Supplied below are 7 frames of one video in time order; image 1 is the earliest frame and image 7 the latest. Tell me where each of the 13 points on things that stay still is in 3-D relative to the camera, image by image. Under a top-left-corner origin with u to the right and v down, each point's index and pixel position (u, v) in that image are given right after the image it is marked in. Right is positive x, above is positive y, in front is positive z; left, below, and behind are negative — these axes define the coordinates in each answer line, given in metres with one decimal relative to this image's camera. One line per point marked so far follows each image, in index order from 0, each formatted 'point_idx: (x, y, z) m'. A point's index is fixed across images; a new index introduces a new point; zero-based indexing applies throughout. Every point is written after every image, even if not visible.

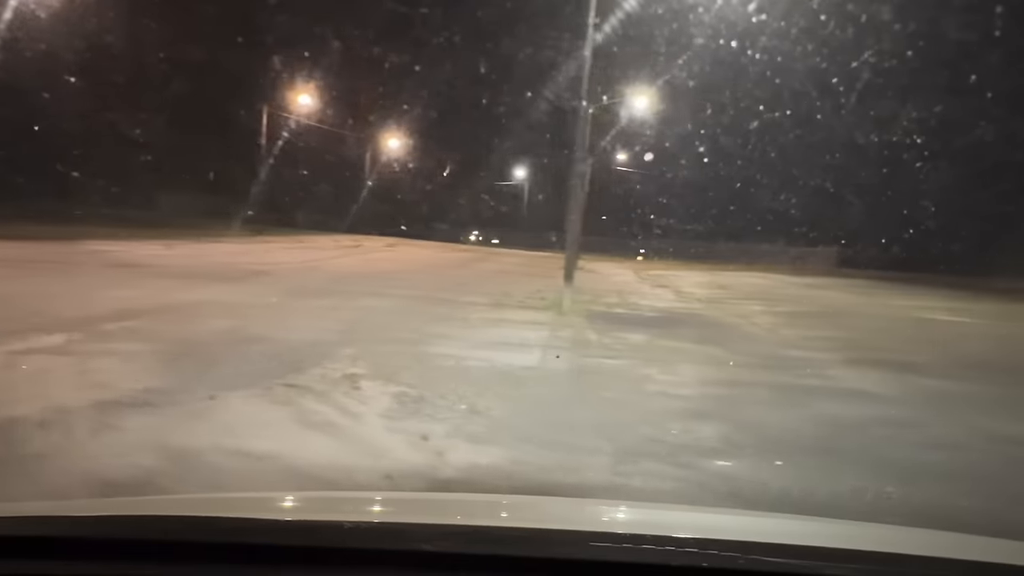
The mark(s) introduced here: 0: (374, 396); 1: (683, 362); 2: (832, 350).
0: (-1.3, -1.0, +9.7) m
1: (+2.4, -1.0, +13.9) m
2: (+5.0, -1.0, +15.9) m
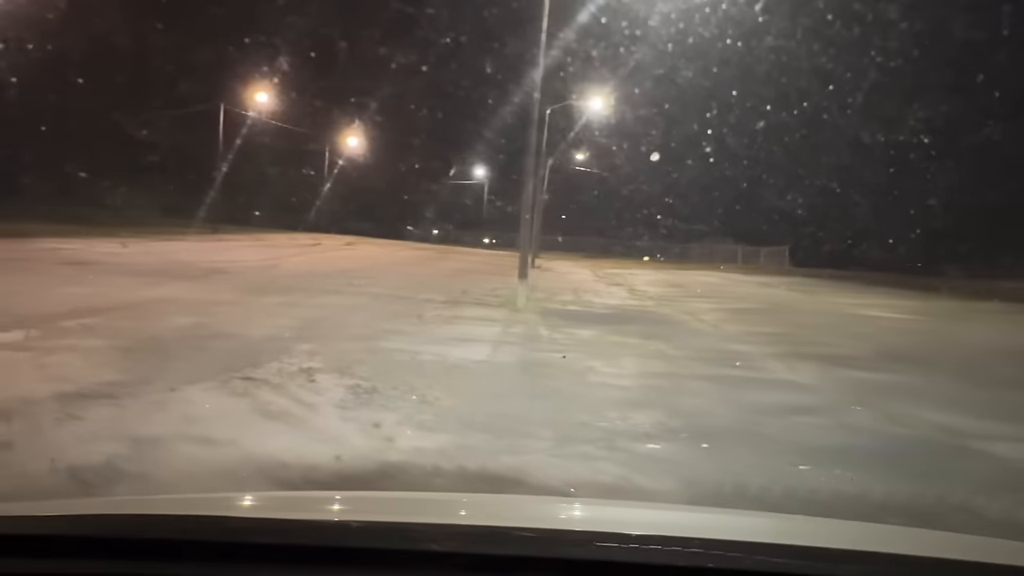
0: (-1.8, -1.0, +10.2) m
1: (+1.7, -1.0, +14.5) m
2: (+4.2, -0.9, +16.5) m
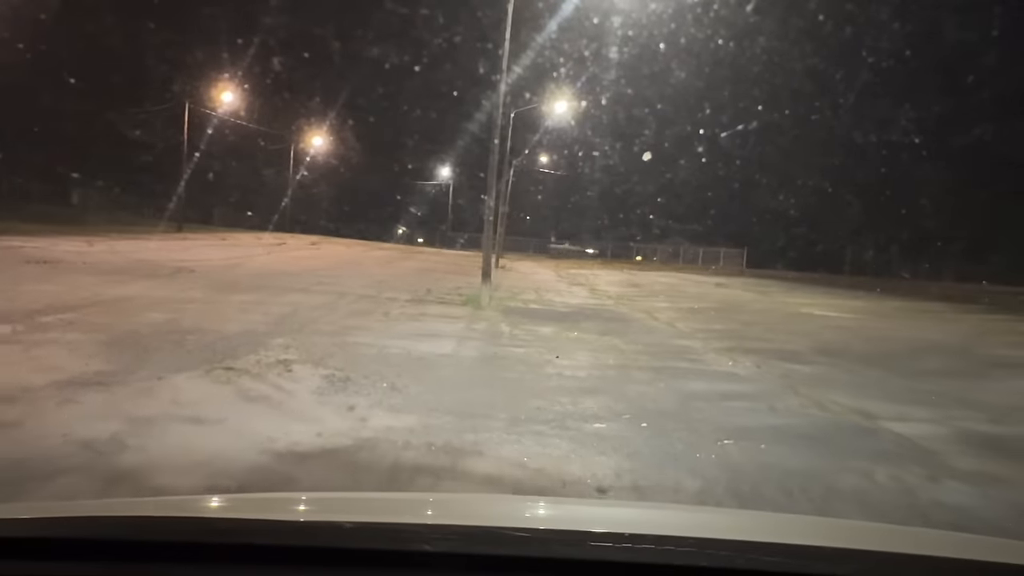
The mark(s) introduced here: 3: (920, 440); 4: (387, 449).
0: (-2.3, -1.0, +11.0) m
1: (+1.1, -0.9, +15.4) m
2: (+3.6, -0.9, +17.6) m
3: (+3.6, -1.3, +9.2) m
4: (-1.0, -1.2, +7.8) m
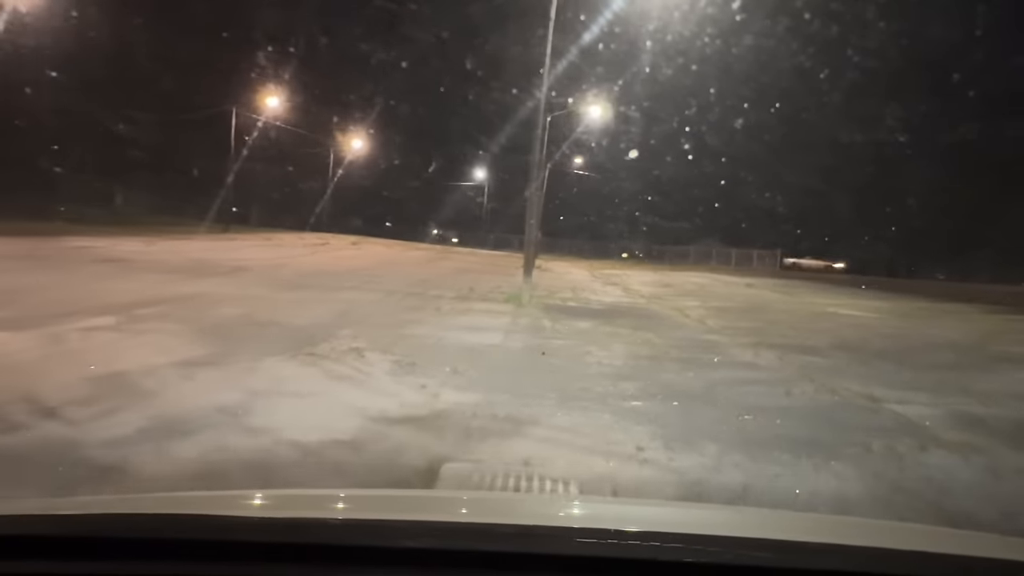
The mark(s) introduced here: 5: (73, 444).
0: (-1.7, -0.9, +12.6) m
1: (+1.8, -0.9, +16.9) m
2: (+4.3, -0.9, +19.0) m
3: (+4.1, -1.3, +10.6) m
4: (-0.5, -1.2, +9.3) m
5: (-3.0, -1.1, +7.0) m
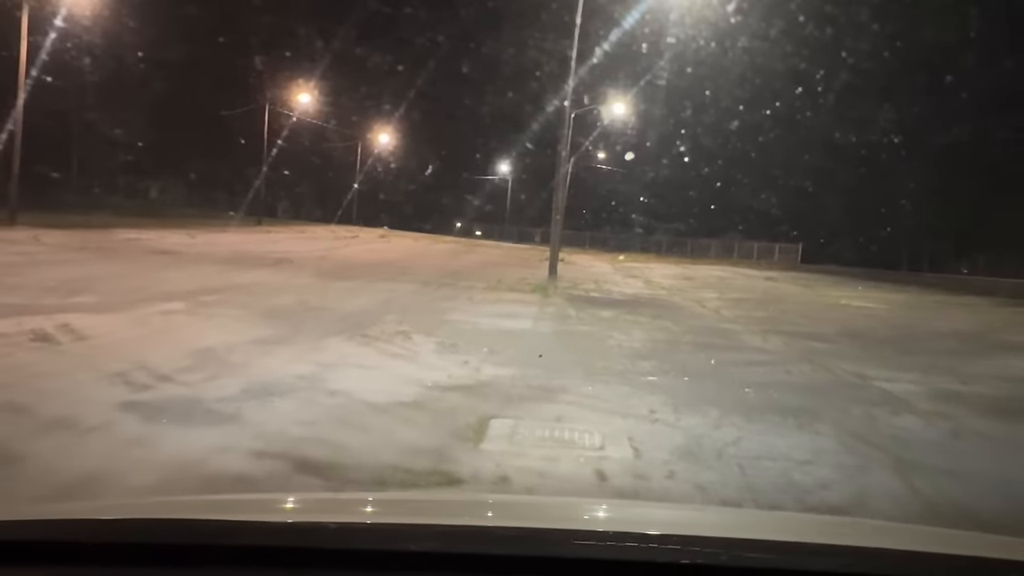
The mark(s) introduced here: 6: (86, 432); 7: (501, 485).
0: (-1.3, -0.8, +14.2) m
1: (+2.3, -0.7, +18.5) m
2: (+4.9, -0.7, +20.5) m
3: (+4.5, -1.2, +12.1) m
4: (-0.1, -1.1, +11.0) m
5: (-2.7, -1.0, +8.7) m
6: (-3.1, -1.0, +7.4) m
7: (-0.1, -1.3, +6.5) m
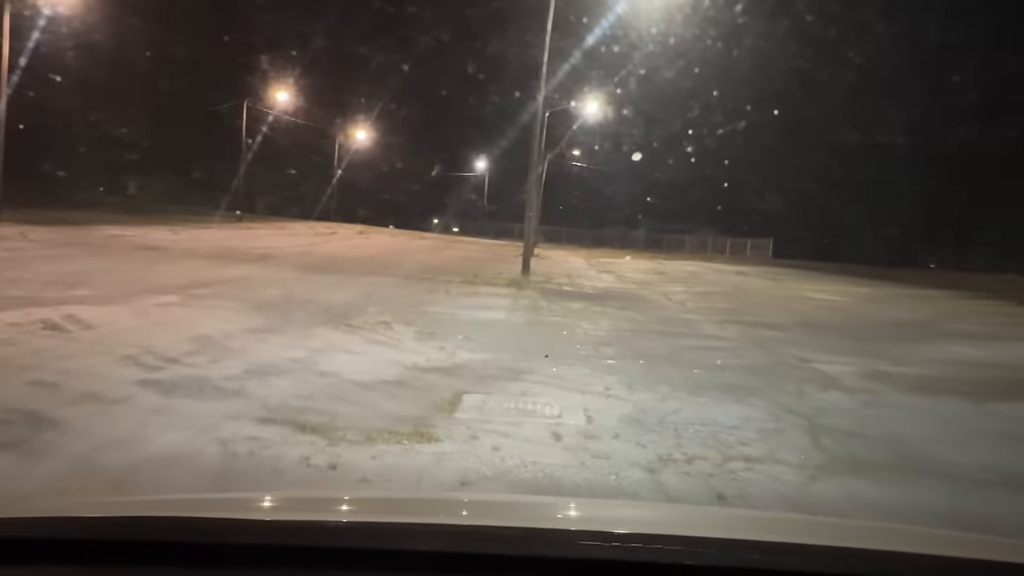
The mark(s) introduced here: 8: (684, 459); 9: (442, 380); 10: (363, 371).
0: (-1.7, -0.6, +15.4) m
1: (+1.8, -0.6, +19.7) m
2: (+4.4, -0.6, +21.8) m
3: (+4.1, -1.1, +13.4) m
4: (-0.5, -1.0, +12.2) m
5: (-3.0, -0.9, +9.8) m
6: (-3.3, -1.0, +8.5) m
7: (-0.3, -1.2, +7.7) m
8: (+1.3, -1.2, +7.4) m
9: (-0.8, -1.0, +11.0) m
10: (-1.6, -0.9, +11.1) m
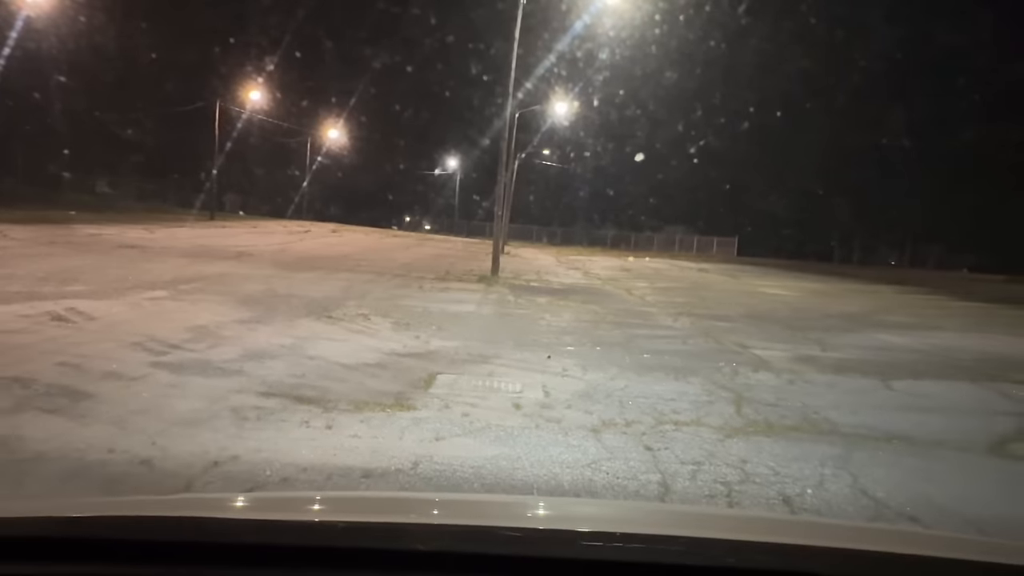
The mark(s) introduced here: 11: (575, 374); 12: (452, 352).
0: (-2.2, -0.6, +16.7) m
1: (+1.2, -0.5, +21.1) m
2: (+3.7, -0.5, +23.3) m
3: (+3.7, -1.0, +14.8) m
4: (-0.9, -0.9, +13.5) m
5: (-3.4, -0.8, +11.1) m
6: (-3.7, -0.9, +9.7) m
7: (-0.6, -1.1, +9.0) m
8: (+1.0, -1.2, +8.8) m
9: (-1.2, -0.9, +12.4) m
10: (-2.0, -0.8, +12.4) m
11: (+0.7, -1.0, +12.0) m
12: (-0.8, -0.9, +13.3) m
